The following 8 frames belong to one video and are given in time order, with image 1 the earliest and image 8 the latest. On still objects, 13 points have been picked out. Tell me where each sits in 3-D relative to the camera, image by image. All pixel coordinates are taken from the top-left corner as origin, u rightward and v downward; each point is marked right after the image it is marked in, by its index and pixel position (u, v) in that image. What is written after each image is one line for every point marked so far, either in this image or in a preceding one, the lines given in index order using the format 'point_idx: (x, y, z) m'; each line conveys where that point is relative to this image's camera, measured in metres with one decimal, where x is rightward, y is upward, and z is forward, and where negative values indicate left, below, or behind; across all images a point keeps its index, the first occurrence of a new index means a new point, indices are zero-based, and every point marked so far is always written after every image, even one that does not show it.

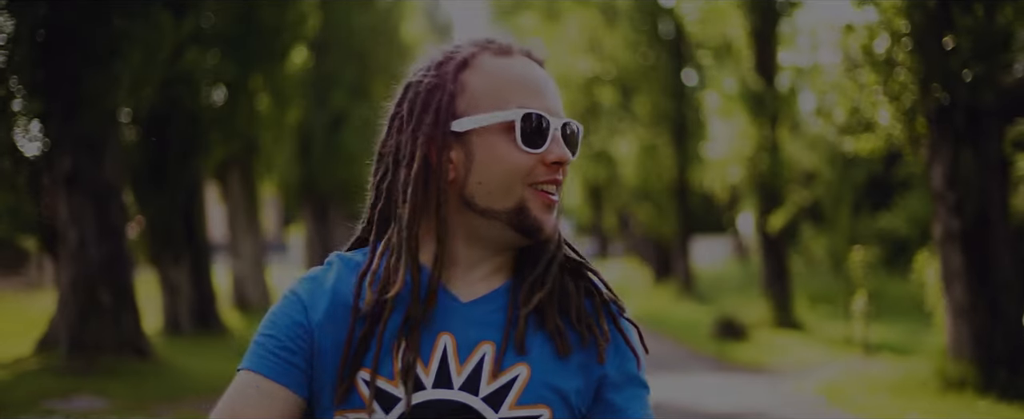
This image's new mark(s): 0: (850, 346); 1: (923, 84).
0: (+4.9, -2.0, +16.2) m
1: (+3.8, +1.1, +10.4) m
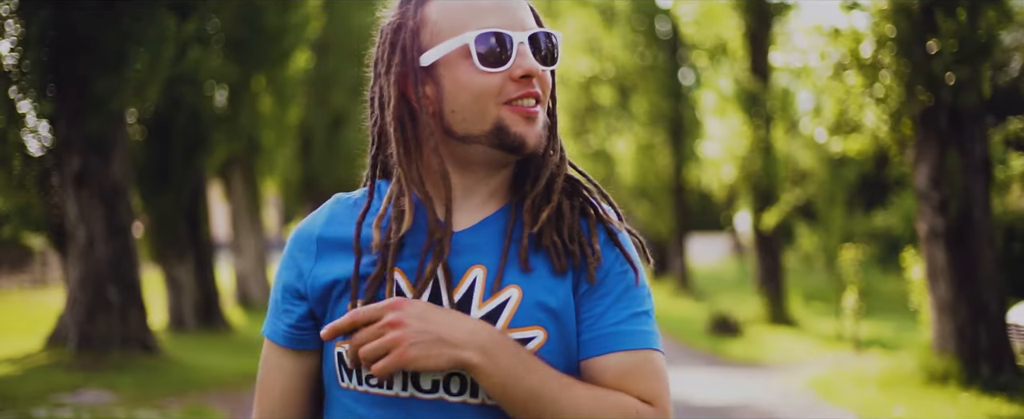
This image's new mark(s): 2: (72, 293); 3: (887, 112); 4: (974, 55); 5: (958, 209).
0: (+4.9, -1.9, +16.5) m
1: (+3.8, +1.2, +10.7) m
2: (-5.1, -1.0, +12.9) m
3: (+3.7, +1.0, +11.0) m
4: (+4.2, +1.4, +10.2) m
5: (+4.3, 0.0, +10.9) m
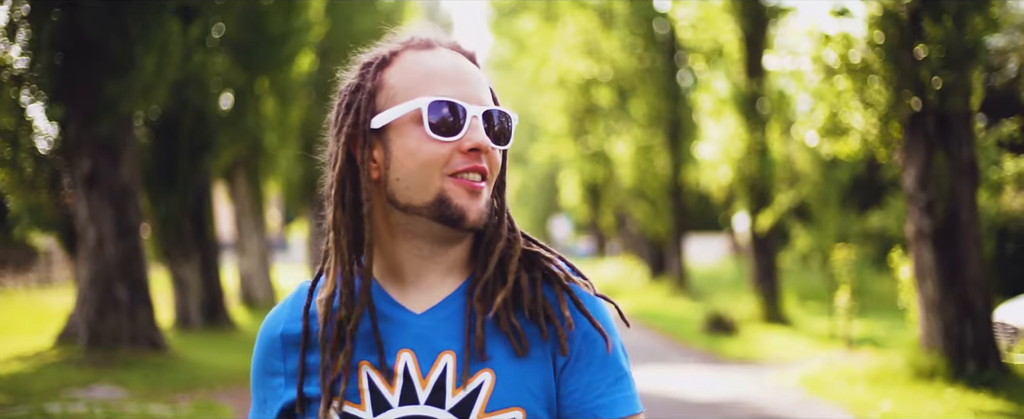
0: (+4.8, -2.0, +16.8) m
1: (+3.8, +1.1, +11.0) m
2: (-5.1, -1.0, +13.2) m
3: (+3.7, +0.9, +11.3) m
4: (+4.2, +1.4, +10.5) m
5: (+4.3, 0.0, +11.2) m
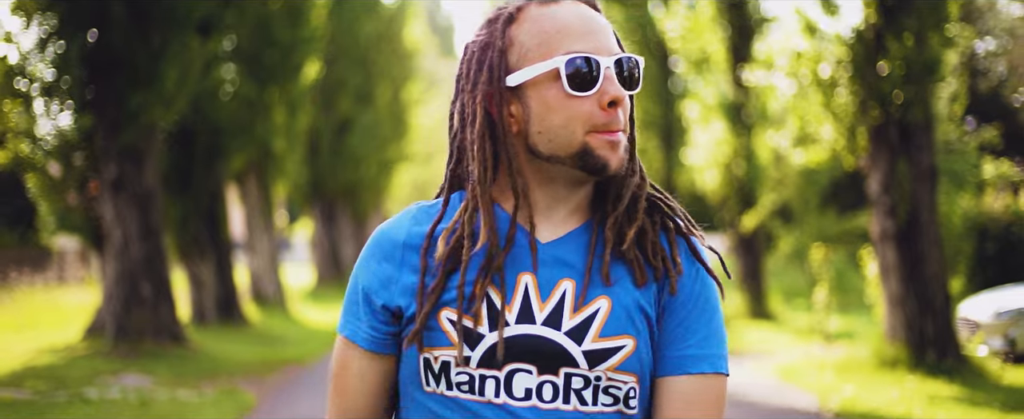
0: (+4.8, -2.0, +17.7) m
1: (+3.7, +1.1, +12.0) m
2: (-5.1, -1.0, +14.1) m
3: (+3.6, +0.9, +12.3) m
4: (+4.2, +1.4, +11.4) m
5: (+4.3, 0.0, +12.2) m
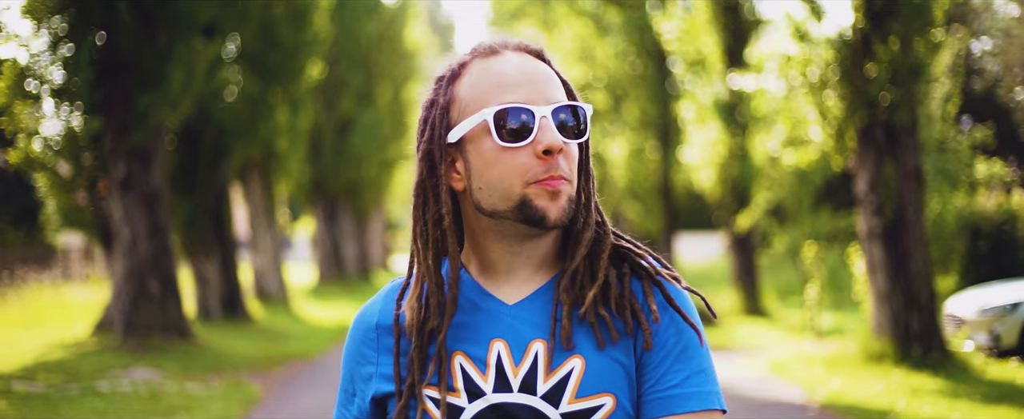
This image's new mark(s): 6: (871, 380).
0: (+4.8, -2.0, +18.1) m
1: (+3.7, +1.1, +12.3) m
2: (-5.1, -1.0, +14.5) m
3: (+3.6, +0.9, +12.6) m
4: (+4.1, +1.4, +11.8) m
5: (+4.3, 0.0, +12.5) m
6: (+3.7, -1.7, +11.5) m
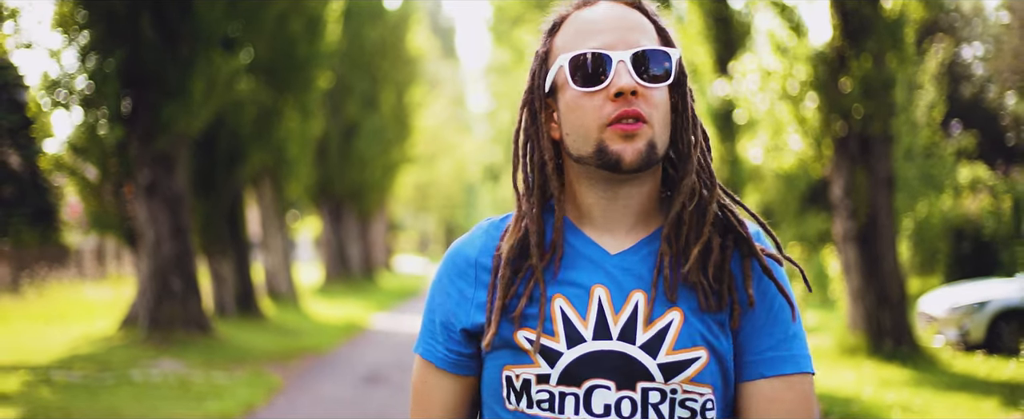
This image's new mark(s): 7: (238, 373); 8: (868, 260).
0: (+4.8, -2.0, +19.0) m
1: (+3.7, +1.1, +13.3) m
2: (-5.1, -1.0, +15.4) m
3: (+3.6, +0.9, +13.6) m
4: (+4.1, +1.3, +12.7) m
5: (+4.3, -0.1, +13.5) m
6: (+3.7, -1.8, +12.4) m
7: (-3.1, -1.9, +12.6) m
8: (+4.3, -0.6, +13.4) m
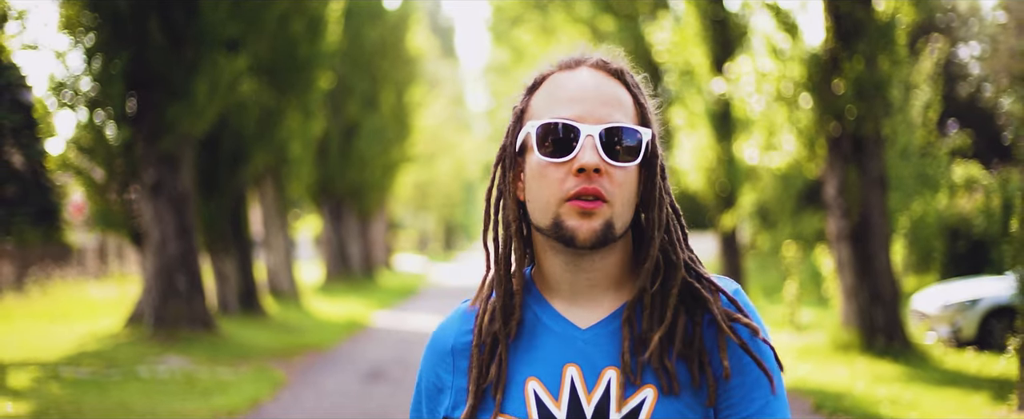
0: (+4.8, -2.0, +19.3) m
1: (+3.7, +1.1, +13.5) m
2: (-5.1, -1.0, +15.7) m
3: (+3.6, +0.9, +13.8) m
4: (+4.1, +1.3, +13.0) m
5: (+4.3, -0.1, +13.7) m
6: (+3.7, -1.8, +12.7) m
7: (-3.1, -1.8, +12.9) m
8: (+4.3, -0.6, +13.7) m
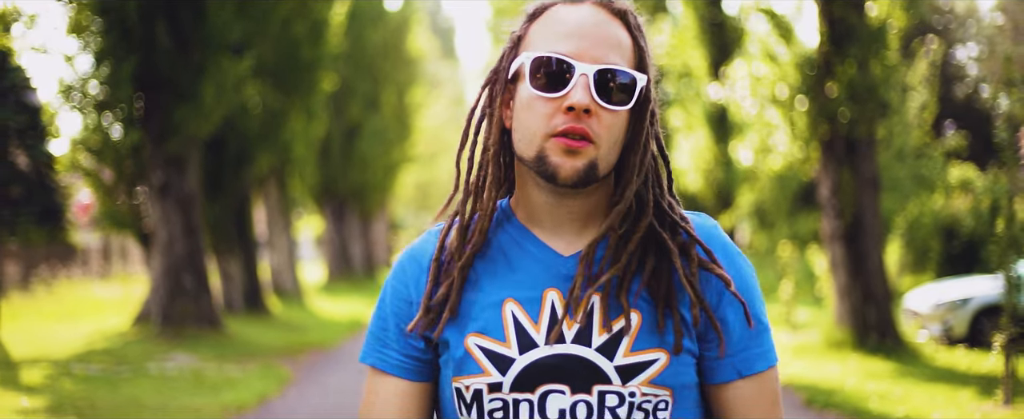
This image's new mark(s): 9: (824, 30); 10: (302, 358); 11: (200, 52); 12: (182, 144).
0: (+4.8, -2.0, +19.6) m
1: (+3.7, +1.1, +13.8) m
2: (-5.1, -1.0, +16.0) m
3: (+3.6, +0.9, +14.1) m
4: (+4.1, +1.3, +13.3) m
5: (+4.3, -0.1, +14.0) m
6: (+3.7, -1.8, +13.0) m
7: (-3.1, -1.9, +13.2) m
8: (+4.3, -0.6, +14.0) m
9: (+3.7, +2.1, +13.4) m
10: (-2.8, -2.0, +14.7) m
11: (-4.2, +2.1, +15.0) m
12: (-4.6, +0.9, +15.5) m
